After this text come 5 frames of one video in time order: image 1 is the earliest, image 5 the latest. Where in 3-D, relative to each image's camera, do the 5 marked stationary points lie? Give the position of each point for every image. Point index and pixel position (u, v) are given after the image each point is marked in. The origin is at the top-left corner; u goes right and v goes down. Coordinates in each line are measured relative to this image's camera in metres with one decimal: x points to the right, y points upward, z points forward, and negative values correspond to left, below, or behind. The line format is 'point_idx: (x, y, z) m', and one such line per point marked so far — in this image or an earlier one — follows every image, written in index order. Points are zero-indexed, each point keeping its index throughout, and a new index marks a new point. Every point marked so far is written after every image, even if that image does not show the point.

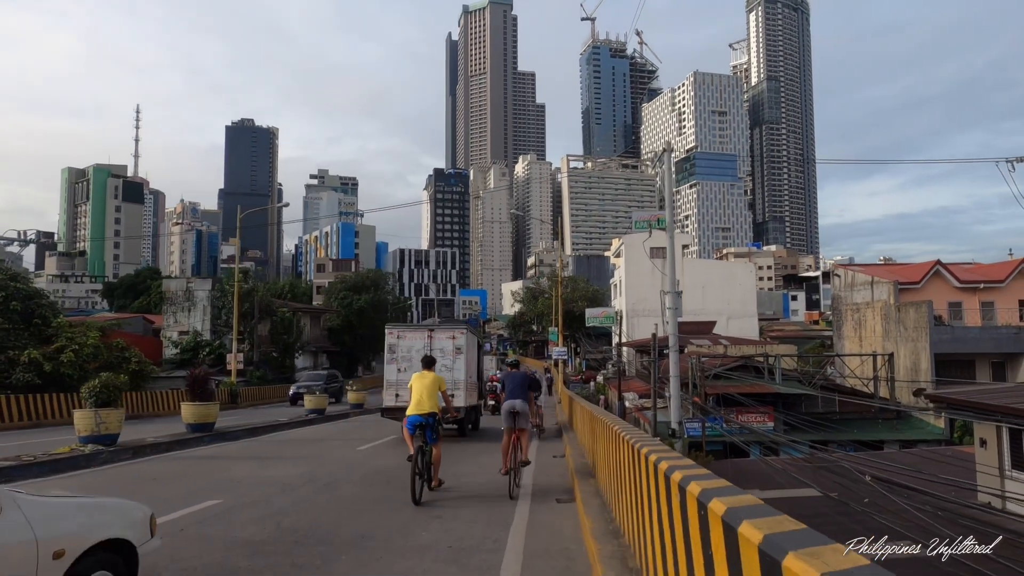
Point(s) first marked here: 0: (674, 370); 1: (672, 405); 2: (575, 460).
0: (+4.4, -2.2, +18.6) m
1: (+4.4, -3.2, +18.6) m
2: (+1.3, -3.5, +14.4) m
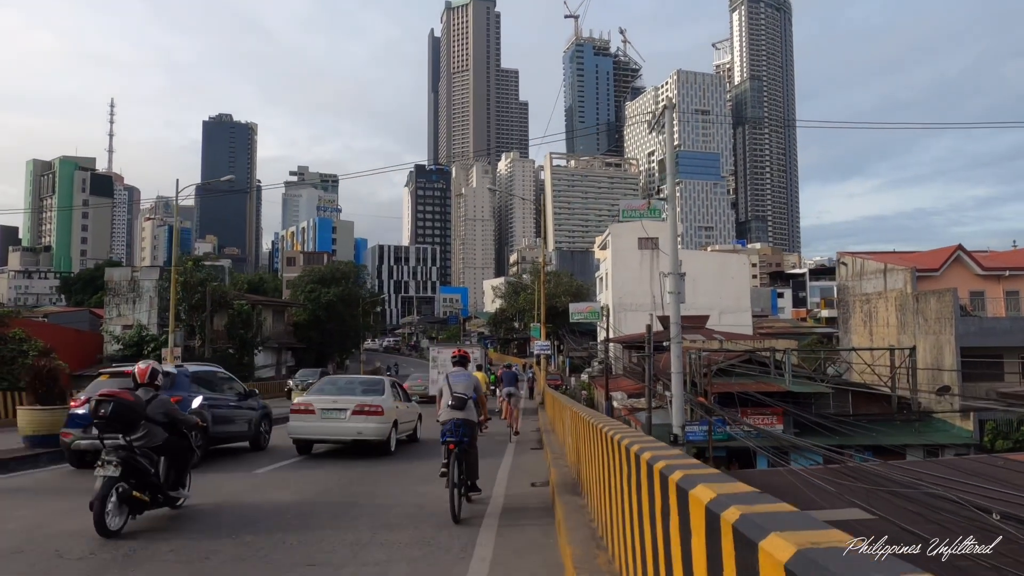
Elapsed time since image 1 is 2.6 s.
0: (+3.8, -1.8, +15.9) m
1: (+3.8, -2.7, +15.9) m
2: (+0.8, -3.0, +11.6) m
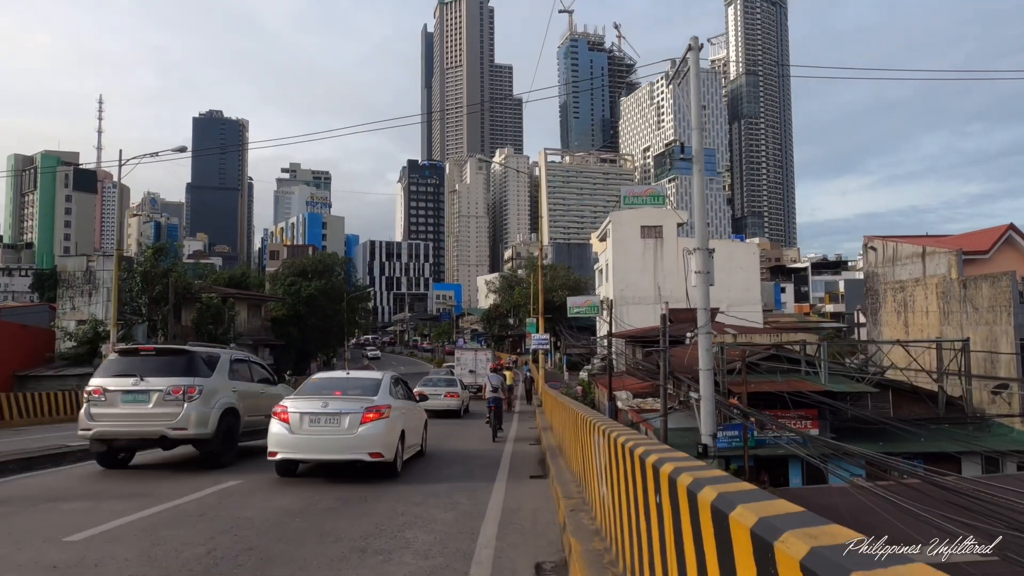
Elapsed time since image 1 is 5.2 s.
0: (+3.7, -1.4, +13.2) m
1: (+3.6, -2.3, +13.1) m
2: (+0.7, -2.6, +8.8) m
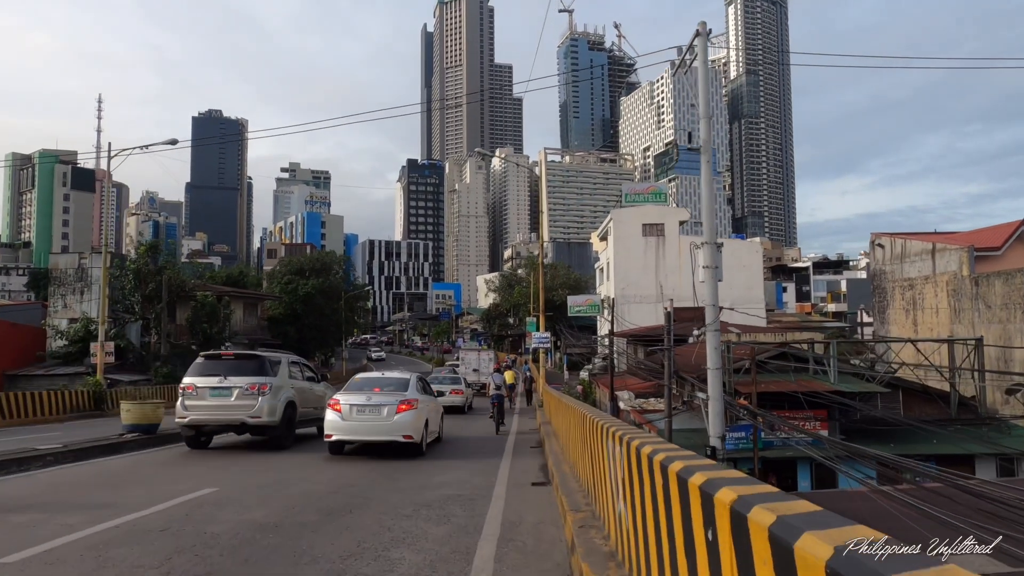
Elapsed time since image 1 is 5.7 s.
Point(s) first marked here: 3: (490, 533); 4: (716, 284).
0: (+3.7, -1.3, +12.7) m
1: (+3.6, -2.3, +12.6) m
2: (+0.7, -2.6, +8.3) m
3: (-0.2, -2.8, +8.0) m
4: (+3.8, +0.1, +12.7) m
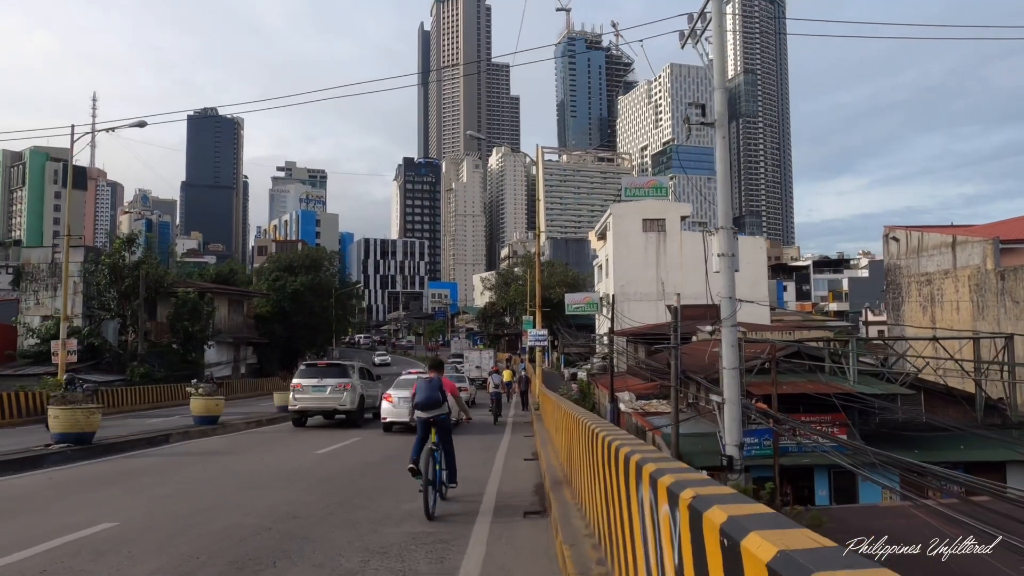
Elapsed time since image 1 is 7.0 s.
0: (+3.6, -1.2, +11.4) m
1: (+3.5, -2.1, +11.3) m
2: (+0.6, -2.4, +7.0) m
3: (-0.4, -2.7, +6.7) m
4: (+3.7, +0.2, +11.5) m
